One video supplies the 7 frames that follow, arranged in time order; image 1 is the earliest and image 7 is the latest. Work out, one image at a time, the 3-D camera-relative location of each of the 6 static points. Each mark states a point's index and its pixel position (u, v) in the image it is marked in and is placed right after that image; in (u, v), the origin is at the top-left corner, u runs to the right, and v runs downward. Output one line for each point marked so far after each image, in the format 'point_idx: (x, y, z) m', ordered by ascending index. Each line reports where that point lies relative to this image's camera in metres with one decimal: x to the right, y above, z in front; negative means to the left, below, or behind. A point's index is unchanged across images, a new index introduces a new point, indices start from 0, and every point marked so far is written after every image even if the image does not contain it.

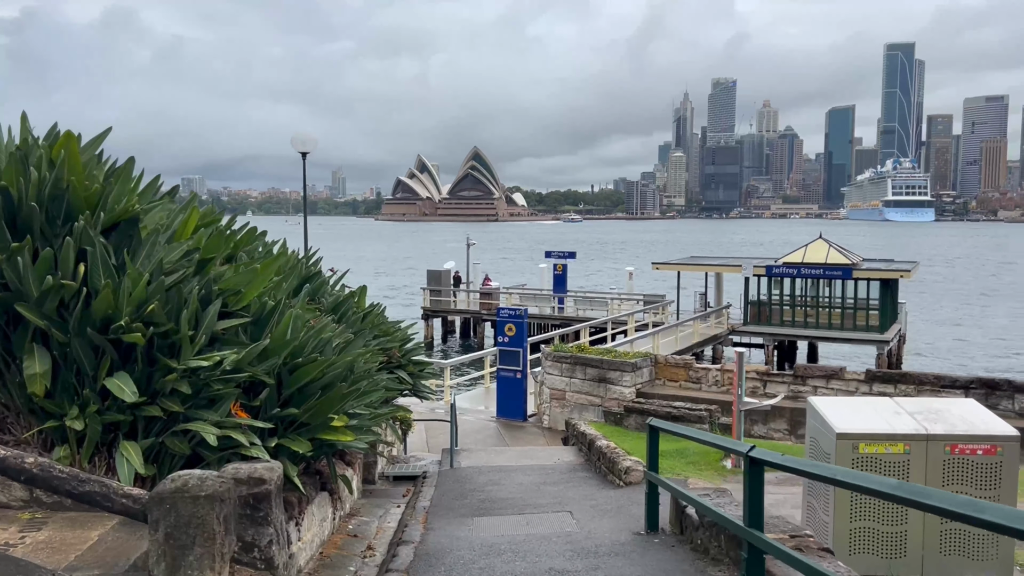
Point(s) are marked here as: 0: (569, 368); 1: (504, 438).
0: (+0.9, -1.3, +13.9) m
1: (-0.1, -2.4, +13.5) m
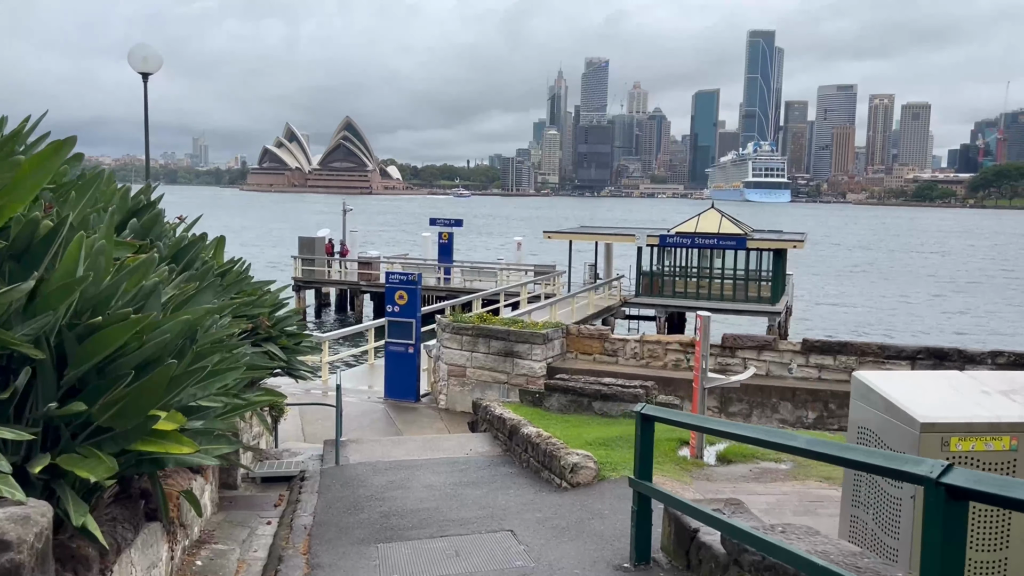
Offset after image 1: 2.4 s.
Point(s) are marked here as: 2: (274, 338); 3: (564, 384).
0: (-0.6, -0.8, +12.1) m
1: (-1.6, -1.8, +11.6) m
2: (-2.3, -0.5, +8.2) m
3: (+0.5, -1.0, +9.1) m
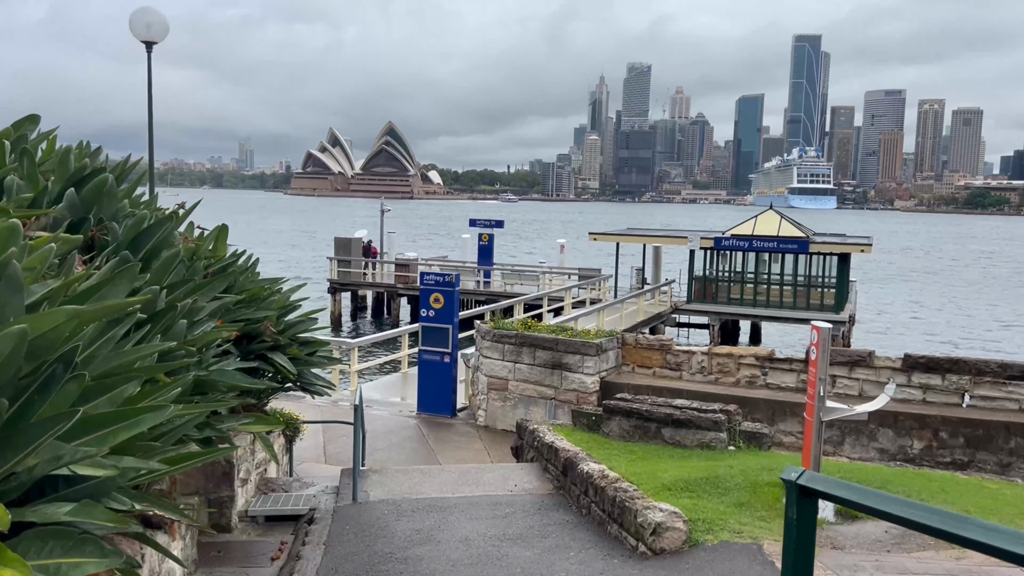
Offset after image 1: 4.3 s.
0: (0.0, -0.8, +10.7) m
1: (-1.0, -1.9, +10.2) m
2: (-1.9, -0.5, +6.8) m
3: (+1.0, -1.1, +7.6) m
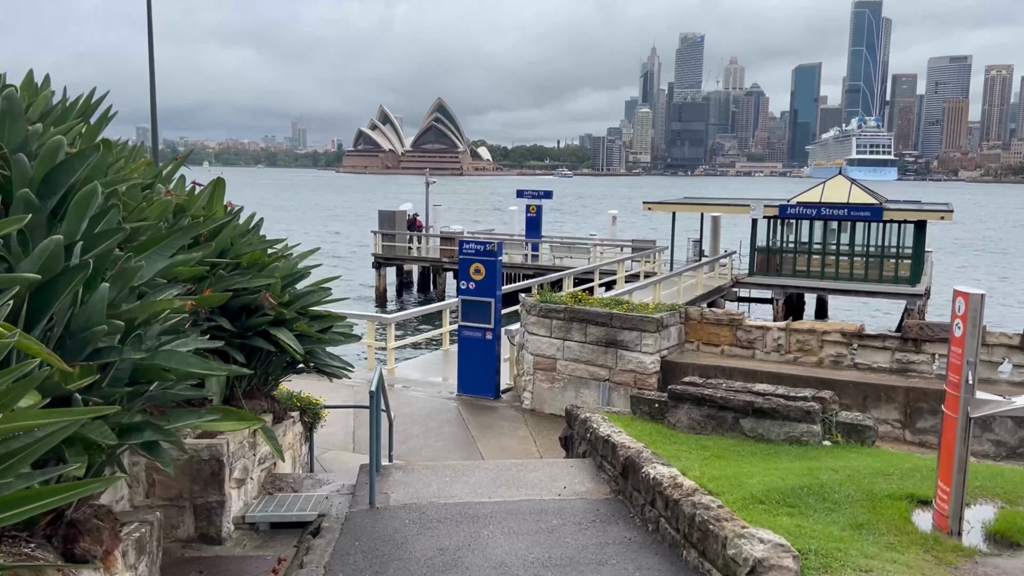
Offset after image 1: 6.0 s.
0: (+0.6, -0.4, +9.5) m
1: (-0.5, -1.5, +9.1) m
2: (-1.5, -0.2, +5.8) m
3: (+1.4, -0.8, +6.4) m
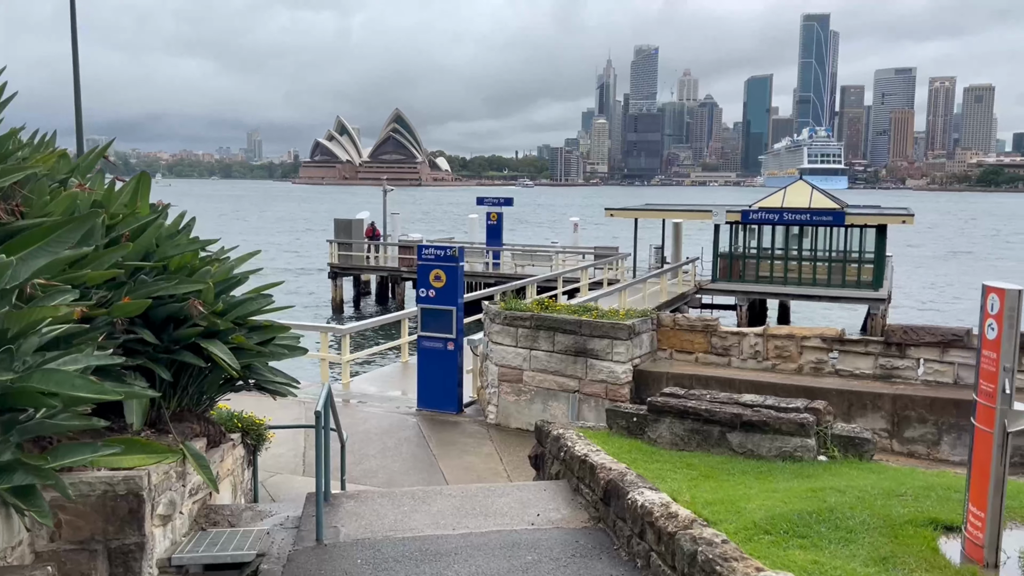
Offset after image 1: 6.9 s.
0: (+0.2, -0.5, +8.9) m
1: (-0.9, -1.6, +8.4) m
2: (-1.7, -0.3, +5.1) m
3: (+1.1, -0.8, +5.8) m
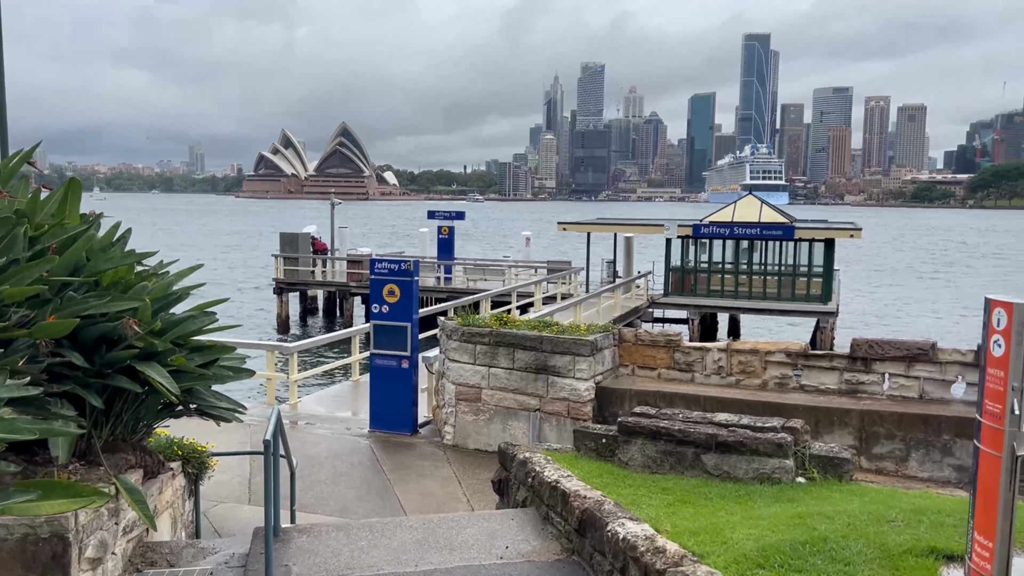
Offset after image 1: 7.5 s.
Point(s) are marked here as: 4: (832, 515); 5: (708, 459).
0: (-0.2, -0.7, +8.6) m
1: (-1.2, -1.7, +8.0) m
2: (-1.9, -0.4, +4.7) m
3: (+0.9, -0.9, +5.5) m
4: (+1.6, -1.1, +4.2) m
5: (+1.2, -1.1, +5.3) m
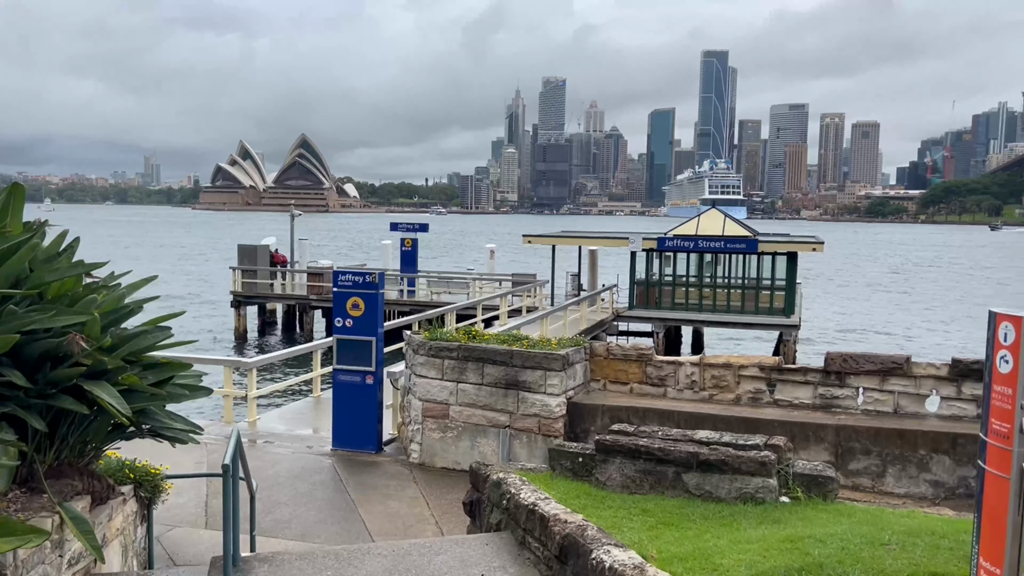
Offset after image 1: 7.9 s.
0: (-0.6, -0.8, +8.3) m
1: (-1.5, -1.9, +7.7) m
2: (-2.1, -0.4, +4.3) m
3: (+0.7, -1.0, +5.3) m
4: (+1.5, -1.2, +4.1) m
5: (+1.1, -1.2, +5.2) m
